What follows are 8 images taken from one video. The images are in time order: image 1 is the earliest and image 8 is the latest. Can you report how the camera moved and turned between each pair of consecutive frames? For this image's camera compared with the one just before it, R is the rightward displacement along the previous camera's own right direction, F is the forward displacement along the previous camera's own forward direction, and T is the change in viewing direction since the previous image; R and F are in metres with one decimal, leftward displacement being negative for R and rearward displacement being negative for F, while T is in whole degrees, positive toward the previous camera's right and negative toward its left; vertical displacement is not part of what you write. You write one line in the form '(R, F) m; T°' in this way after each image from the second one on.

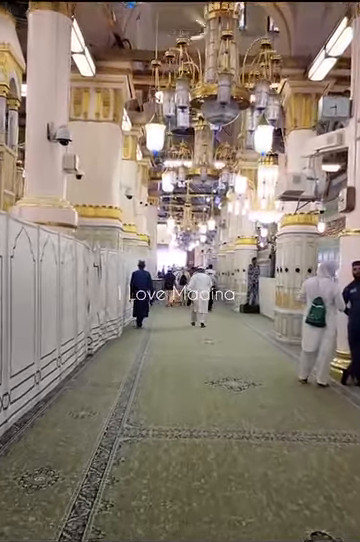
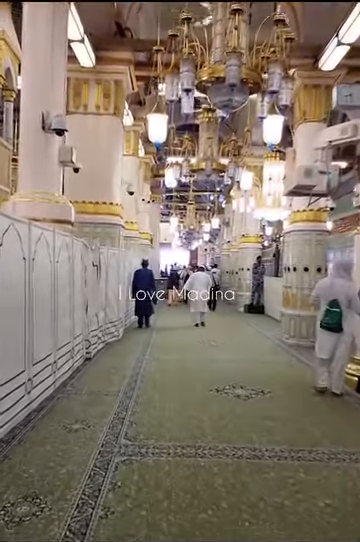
(0.0, +0.4) m; 0°
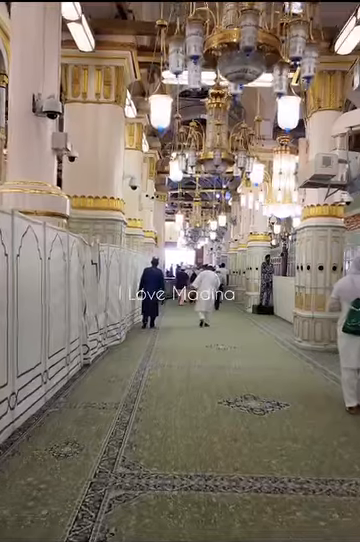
(0.0, +0.6) m; -1°
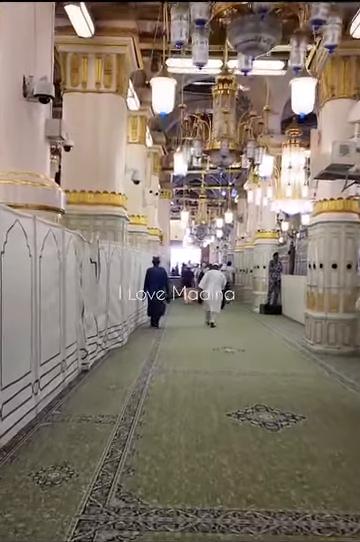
(0.0, +0.5) m; -1°
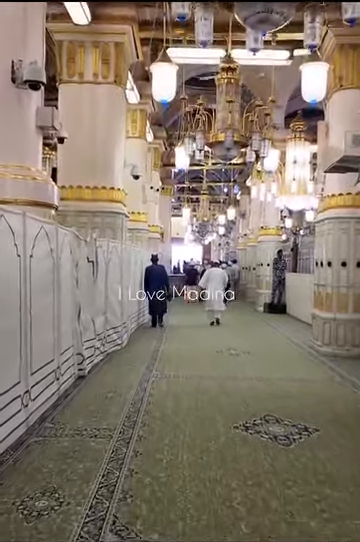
(0.0, +0.3) m; 0°
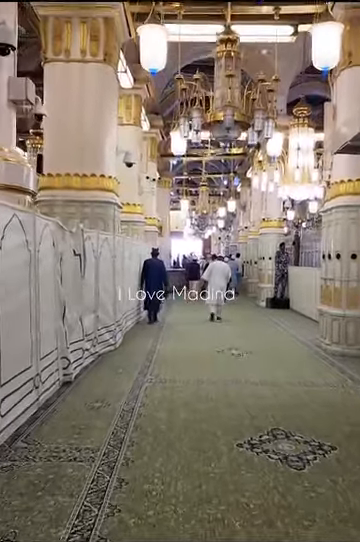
(0.0, +0.6) m; 0°
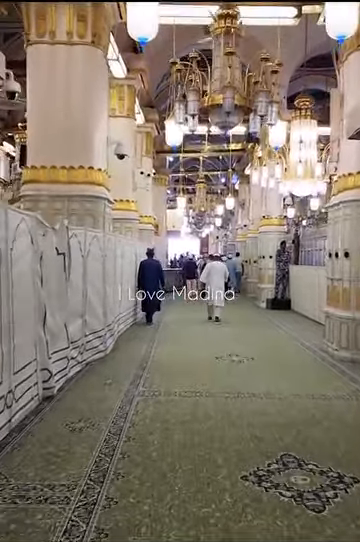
(0.0, +0.6) m; 0°
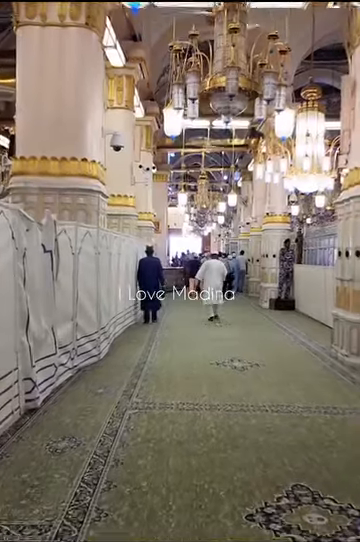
(0.0, +0.5) m; 0°
